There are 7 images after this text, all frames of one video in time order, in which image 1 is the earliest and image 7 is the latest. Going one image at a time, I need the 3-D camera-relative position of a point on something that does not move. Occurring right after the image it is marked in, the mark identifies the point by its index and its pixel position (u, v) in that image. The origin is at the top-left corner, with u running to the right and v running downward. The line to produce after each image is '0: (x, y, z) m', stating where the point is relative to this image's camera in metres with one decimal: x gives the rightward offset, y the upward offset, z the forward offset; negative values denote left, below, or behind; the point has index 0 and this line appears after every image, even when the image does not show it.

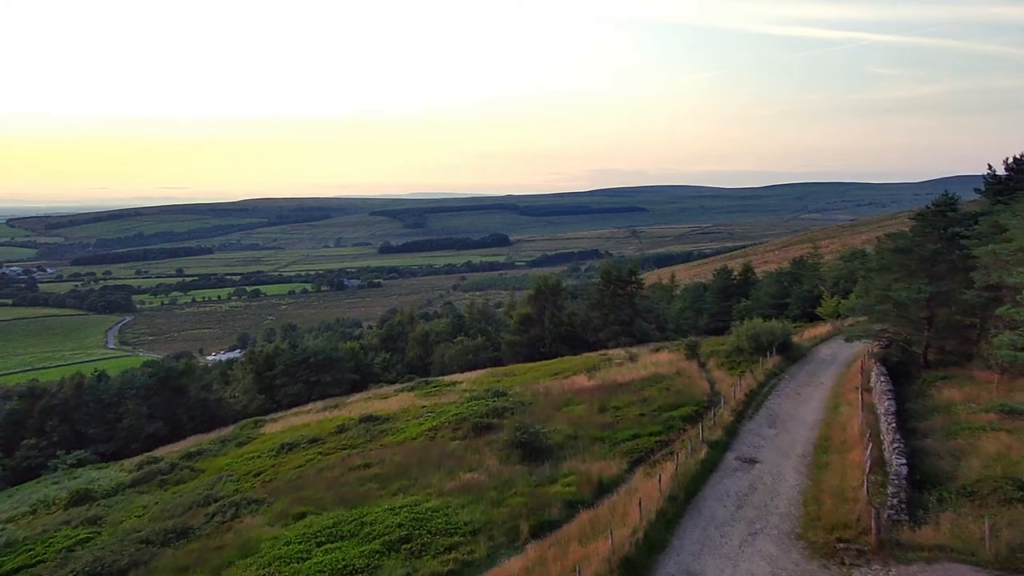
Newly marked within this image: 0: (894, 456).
0: (+6.5, -2.9, +15.5) m
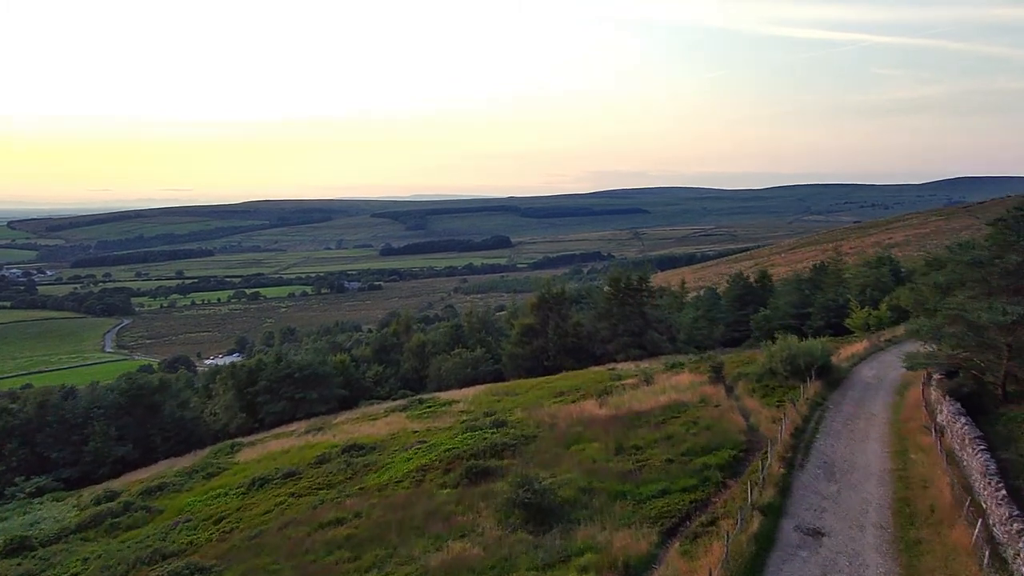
0: (+6.5, -3.3, +11.7) m
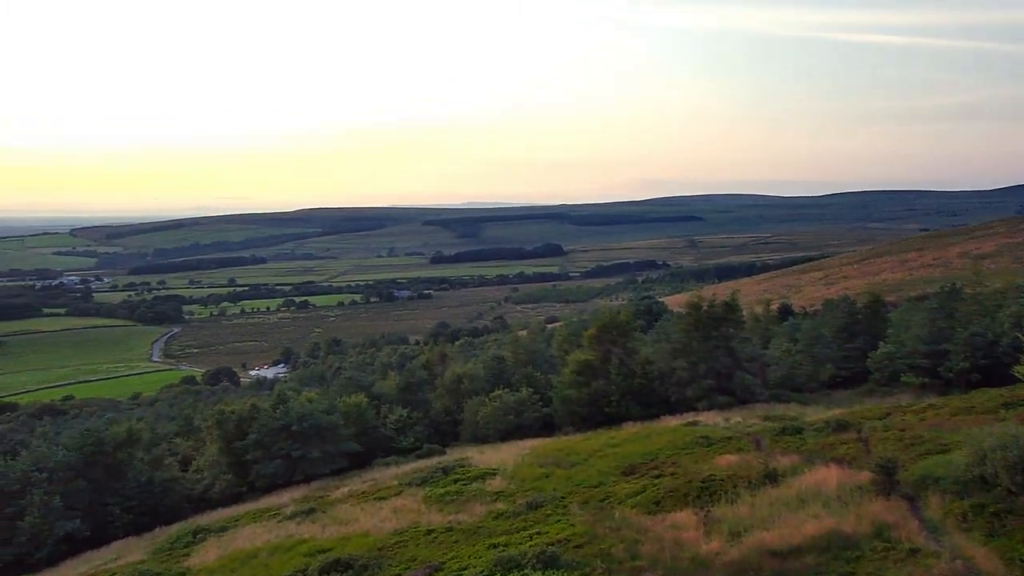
0: (+6.7, -4.3, +1.6) m
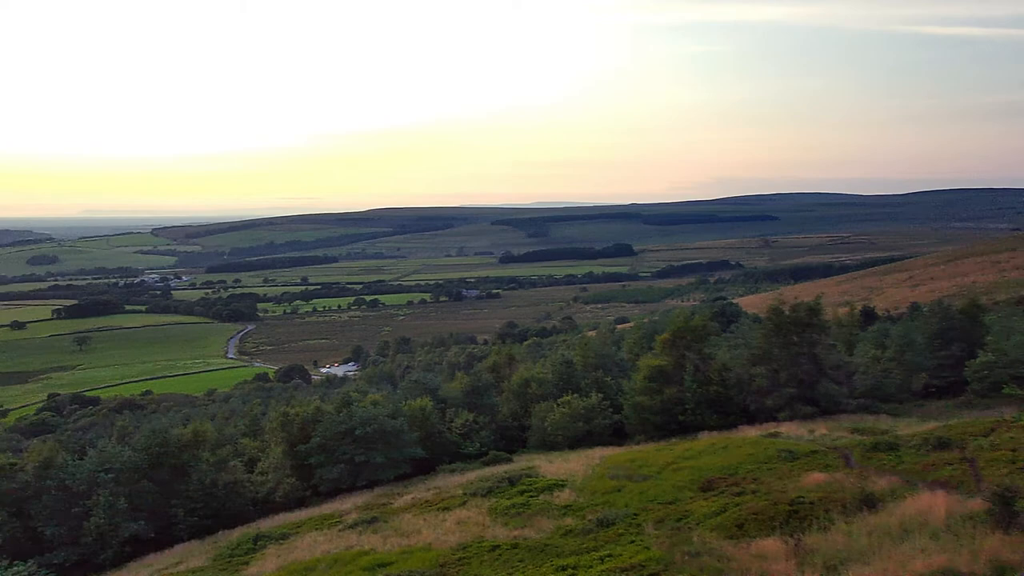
0: (+6.7, -4.4, -0.3) m
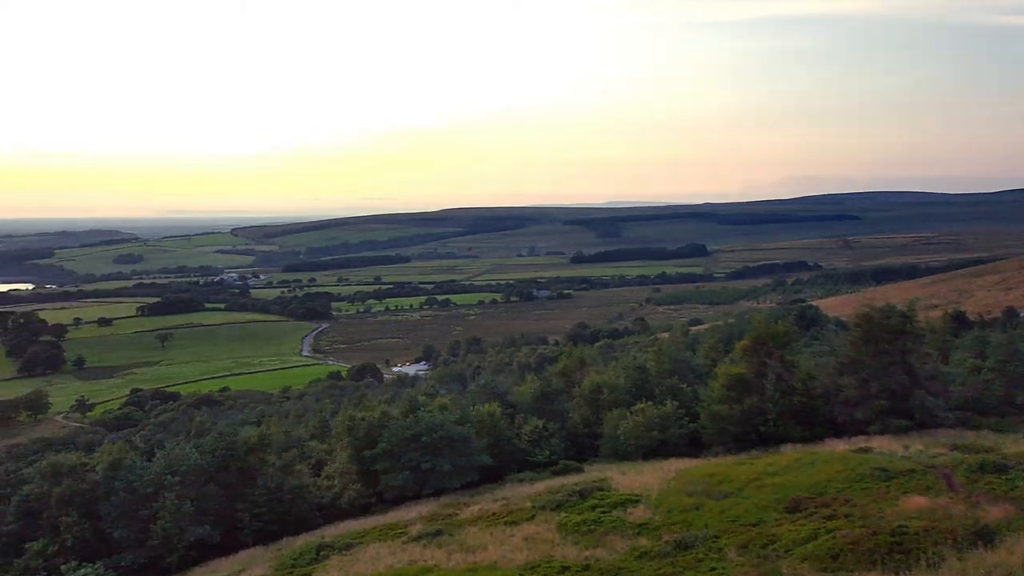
0: (+6.6, -4.5, -2.1) m
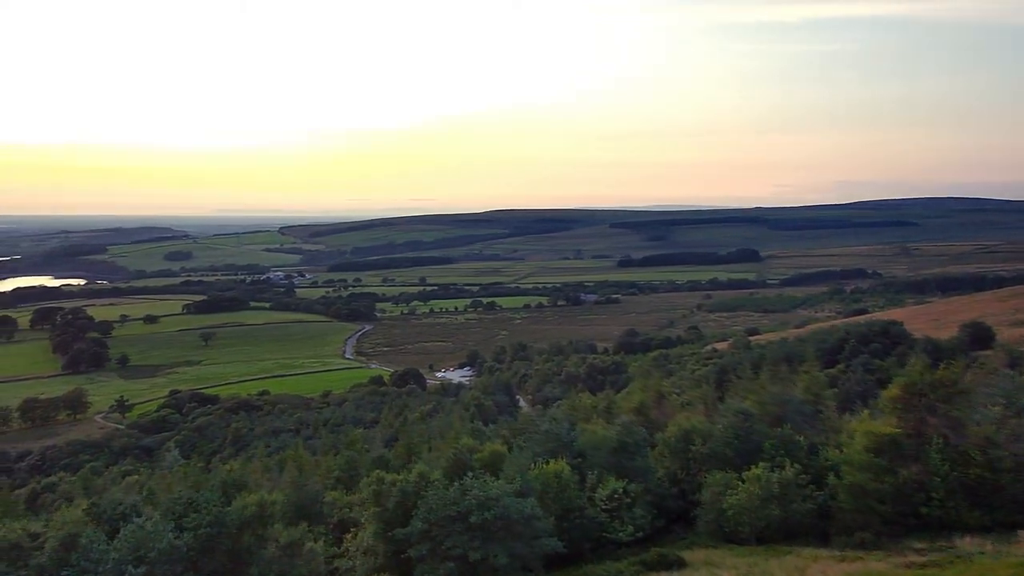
0: (+7.1, -5.4, -11.2) m
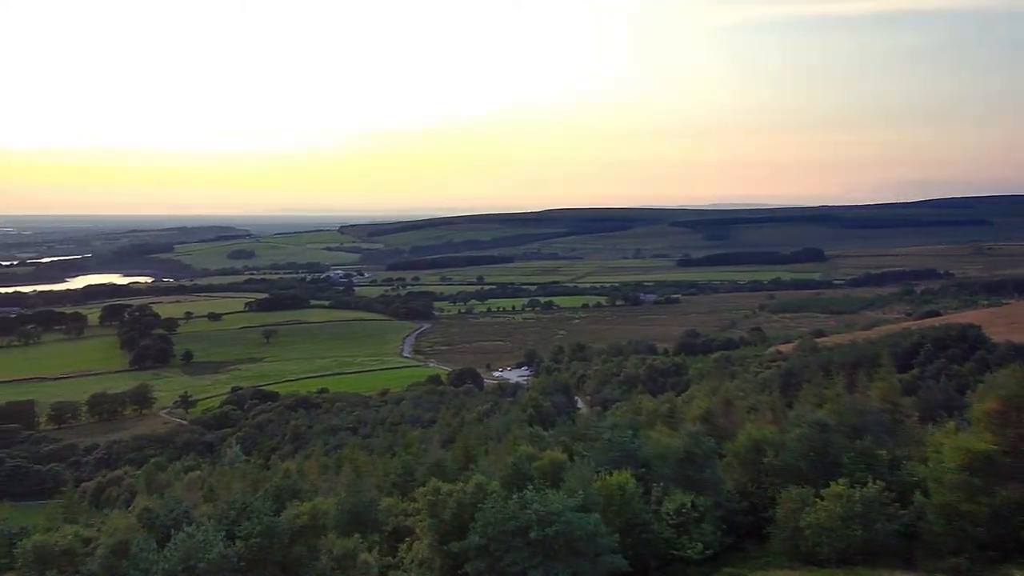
0: (+6.4, -5.6, -13.0) m
